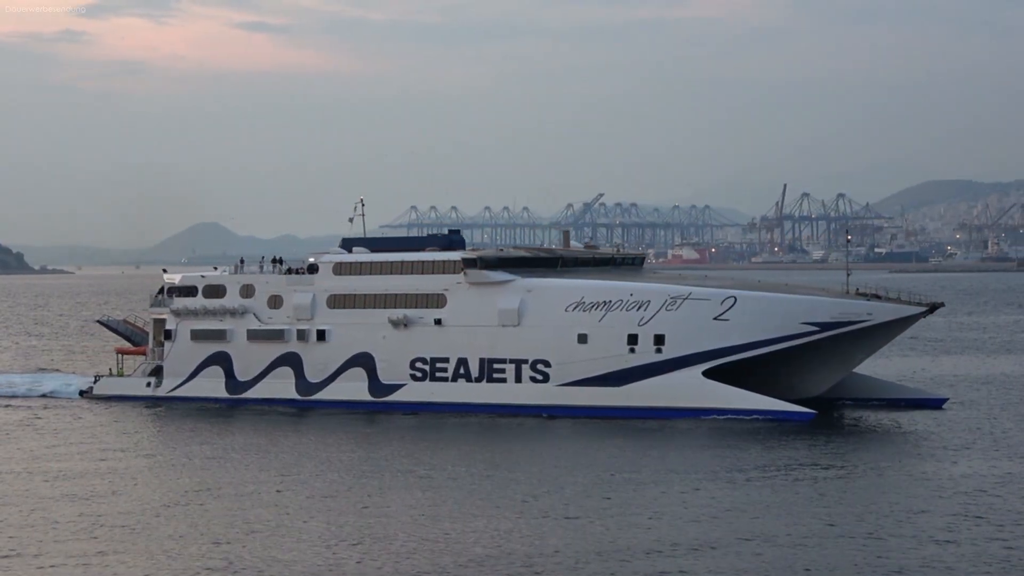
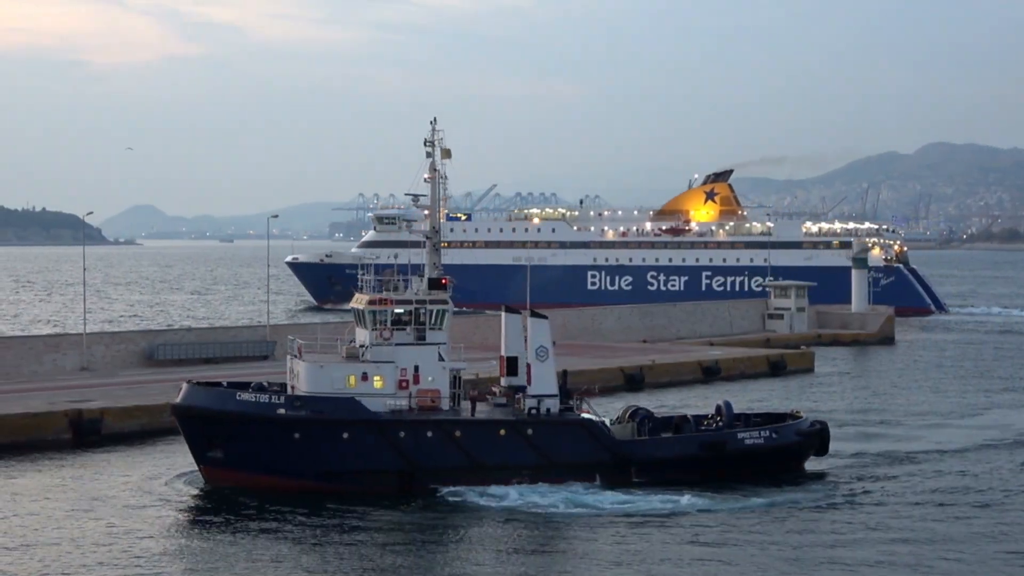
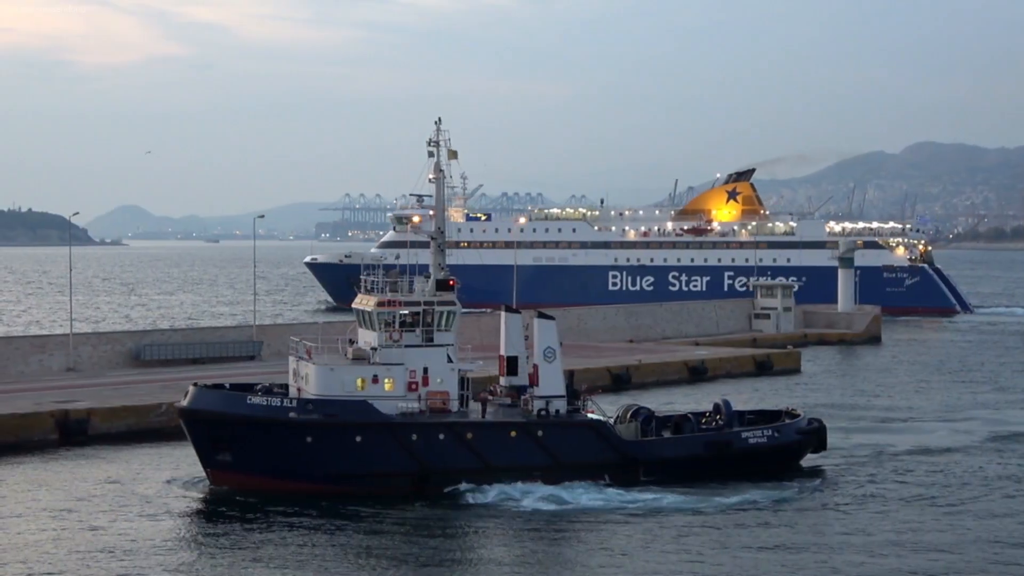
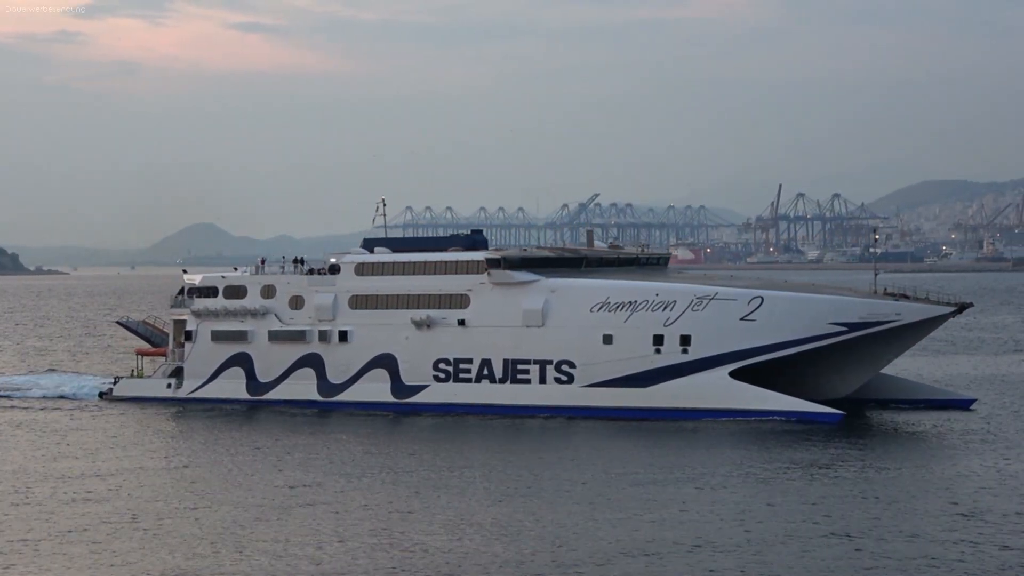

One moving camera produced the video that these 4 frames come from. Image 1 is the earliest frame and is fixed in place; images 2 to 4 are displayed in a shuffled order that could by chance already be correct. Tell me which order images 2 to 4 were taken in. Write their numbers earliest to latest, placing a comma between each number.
4, 3, 2
